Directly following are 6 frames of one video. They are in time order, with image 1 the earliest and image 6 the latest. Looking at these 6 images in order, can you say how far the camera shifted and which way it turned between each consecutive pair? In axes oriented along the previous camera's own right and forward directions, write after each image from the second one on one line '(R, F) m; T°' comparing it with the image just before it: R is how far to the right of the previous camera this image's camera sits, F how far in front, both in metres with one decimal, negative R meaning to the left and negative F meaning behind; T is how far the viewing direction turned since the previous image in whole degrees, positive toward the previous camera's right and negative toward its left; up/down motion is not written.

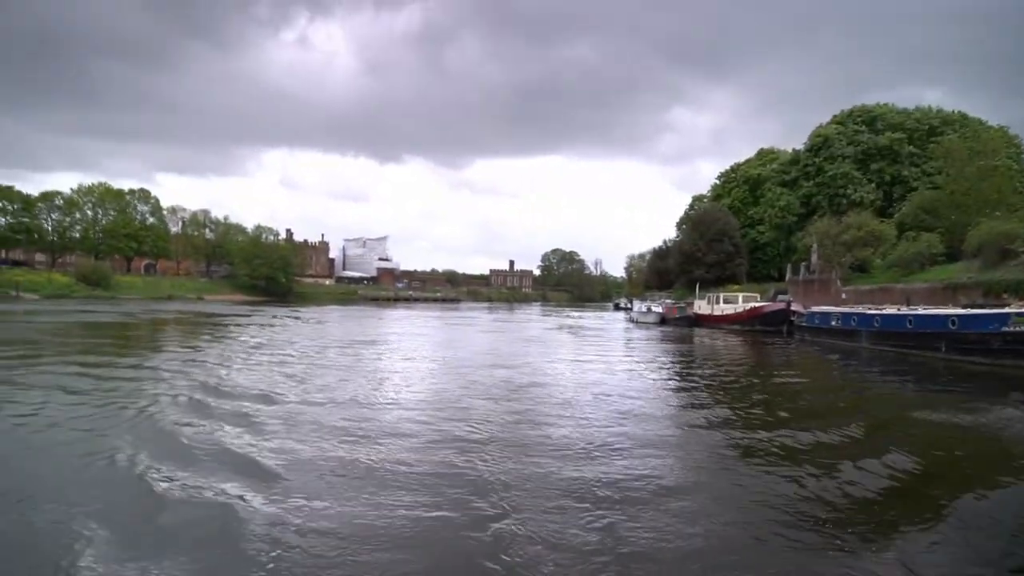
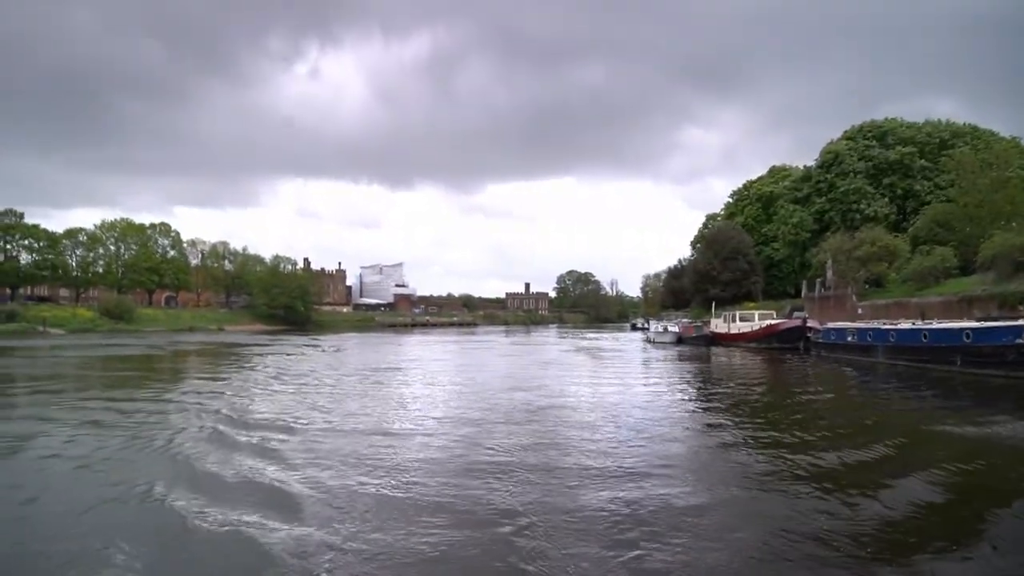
(0.0, -0.2) m; -1°
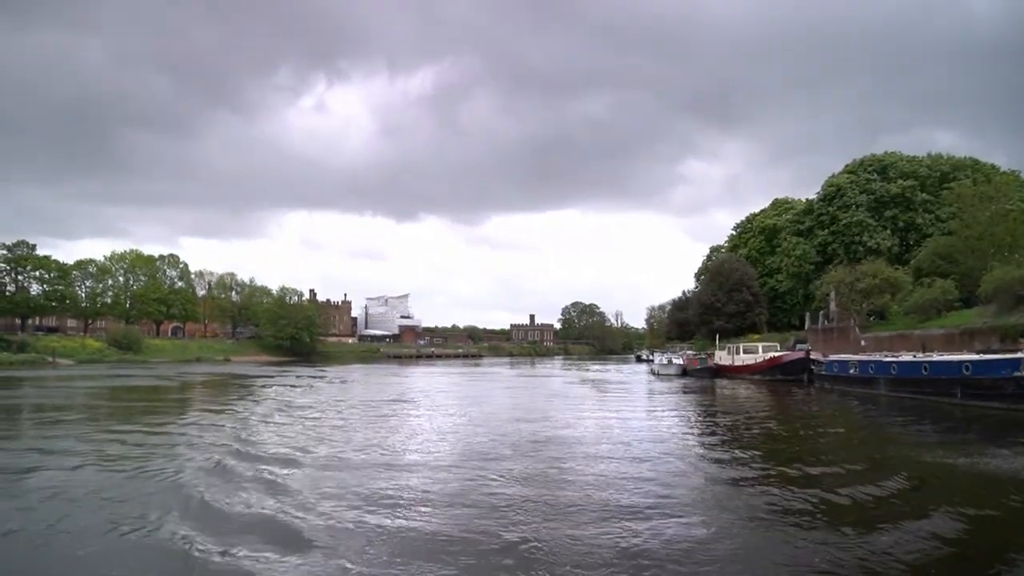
(0.0, -0.2) m; 0°
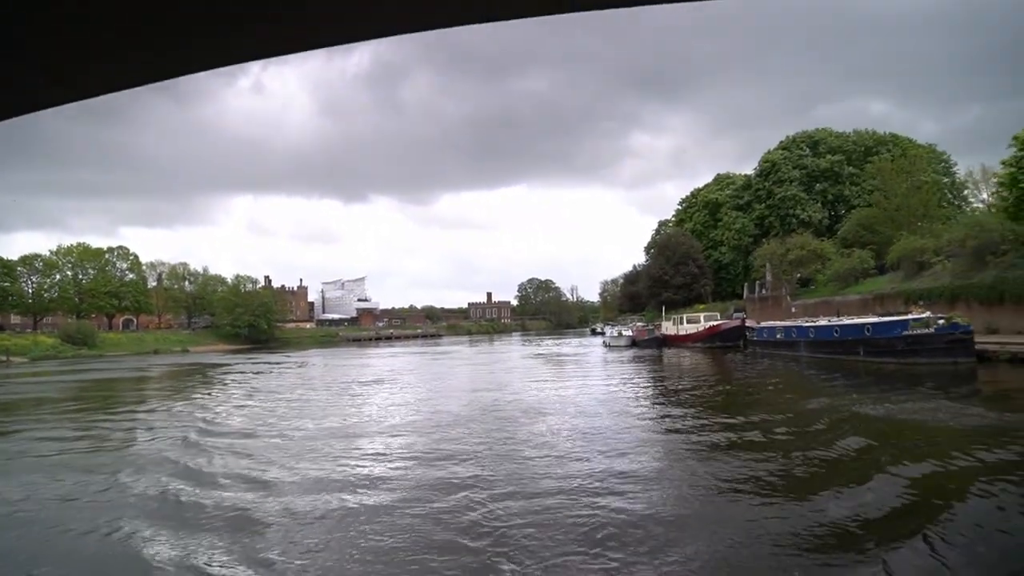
(0.0, -0.9) m; +4°
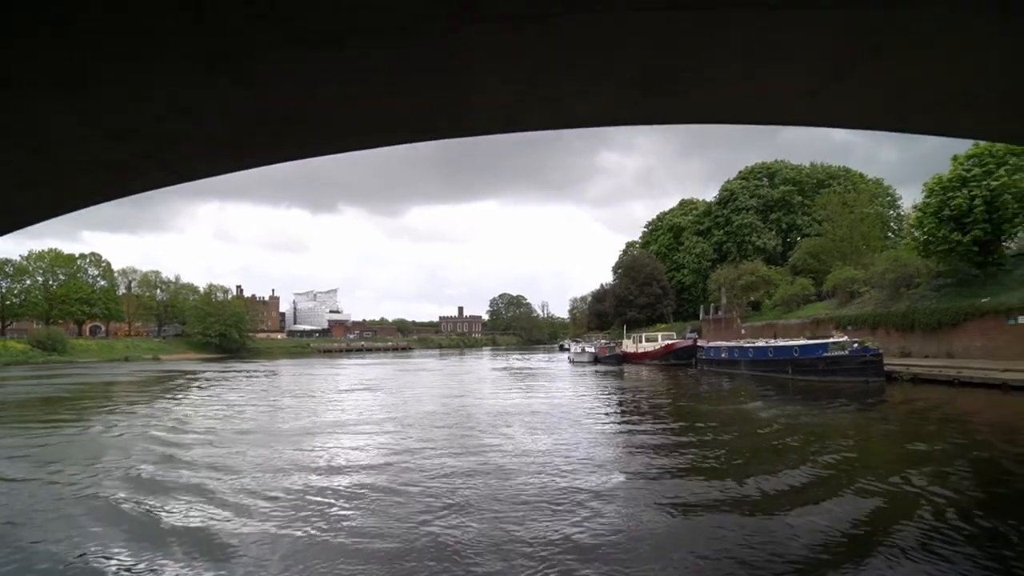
(+0.1, -1.1) m; +2°
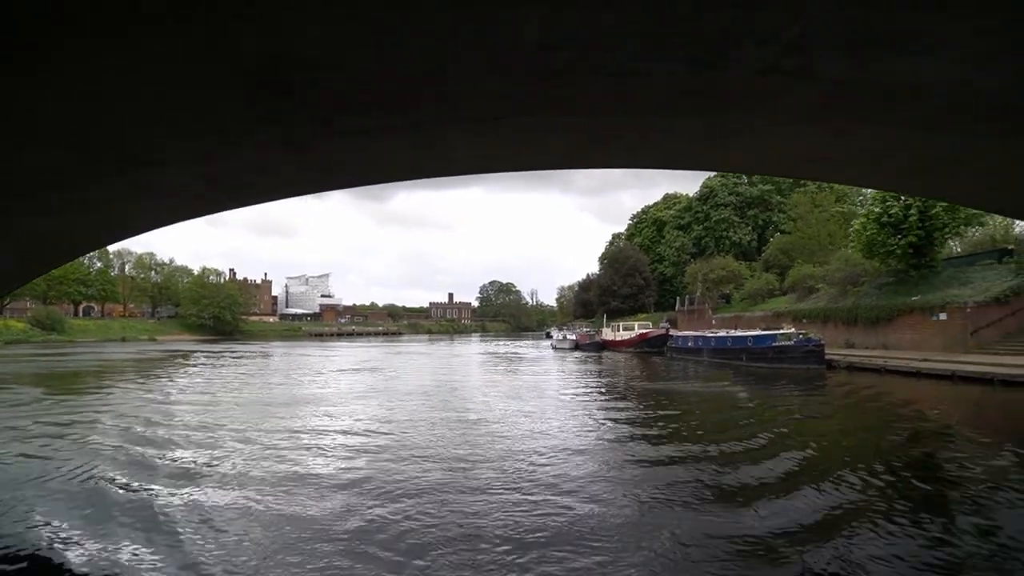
(+0.2, -1.2) m; +1°
